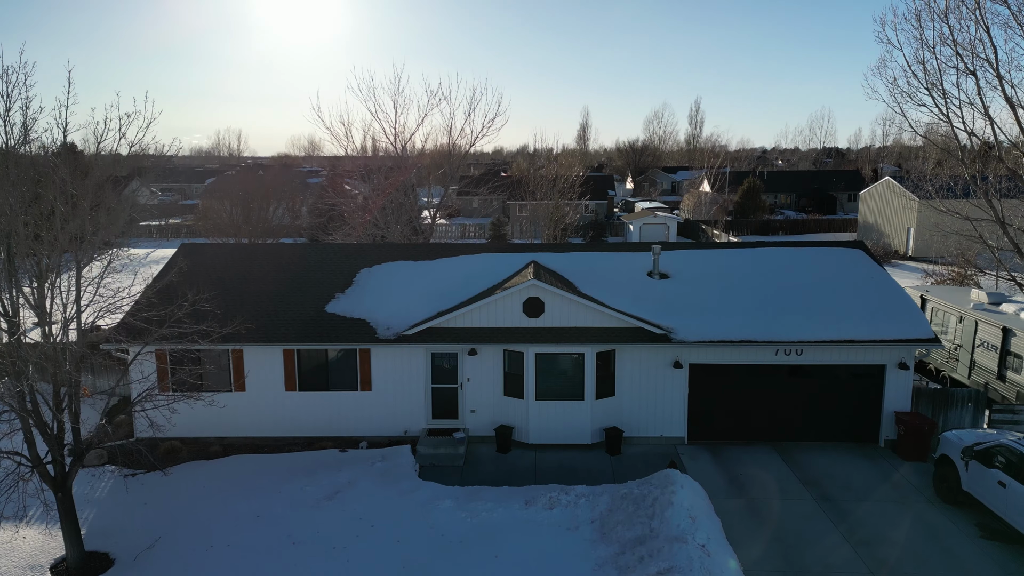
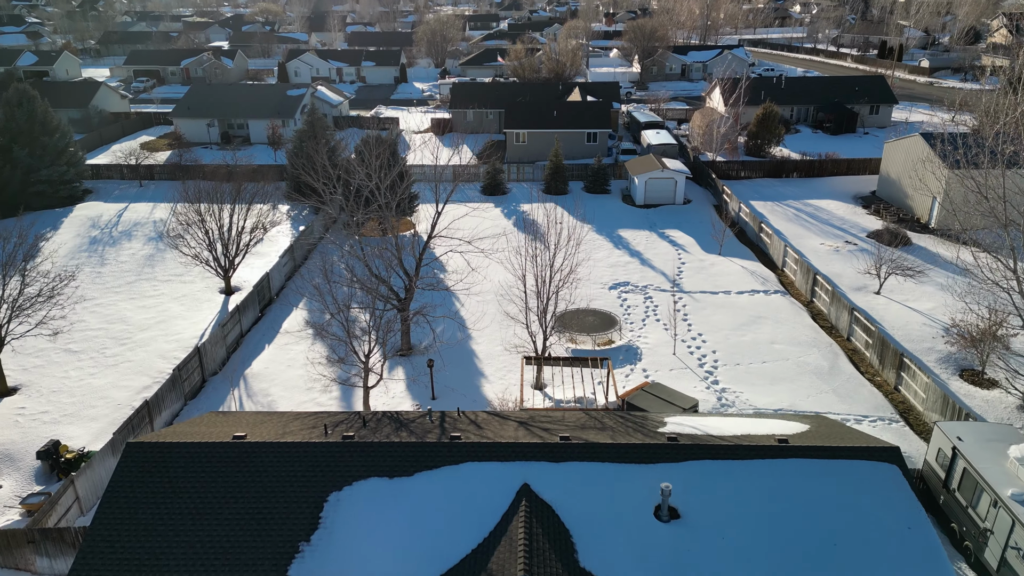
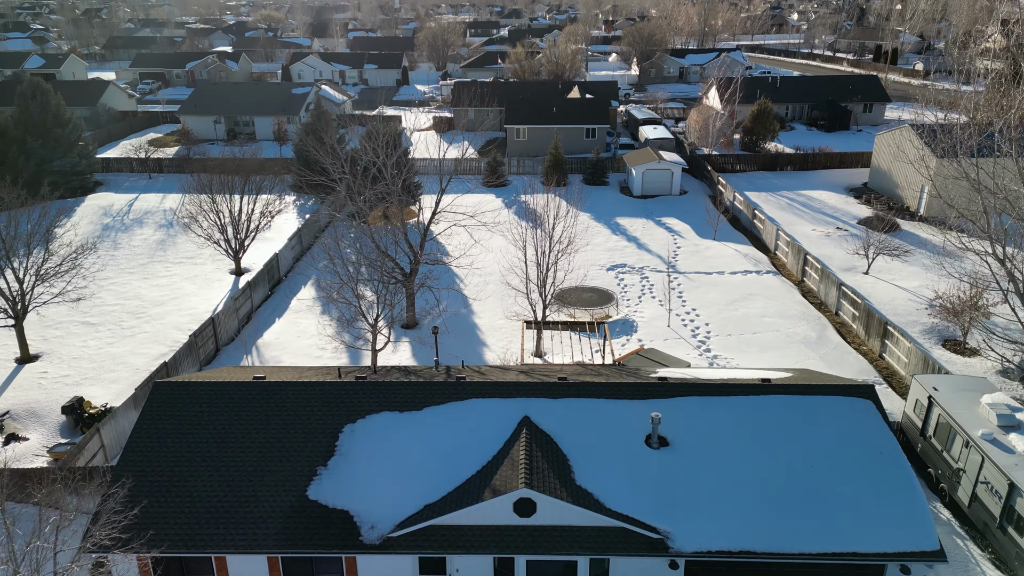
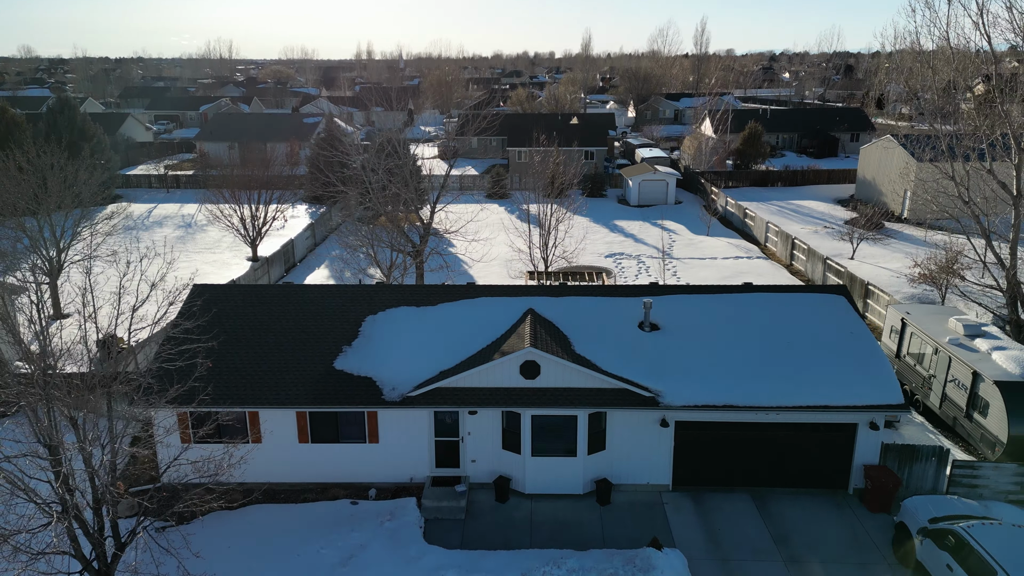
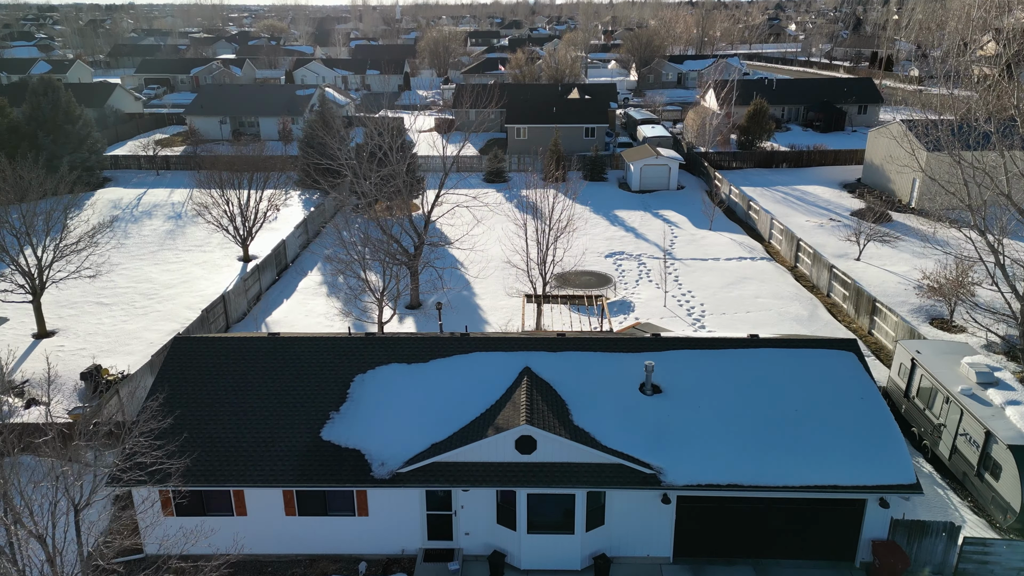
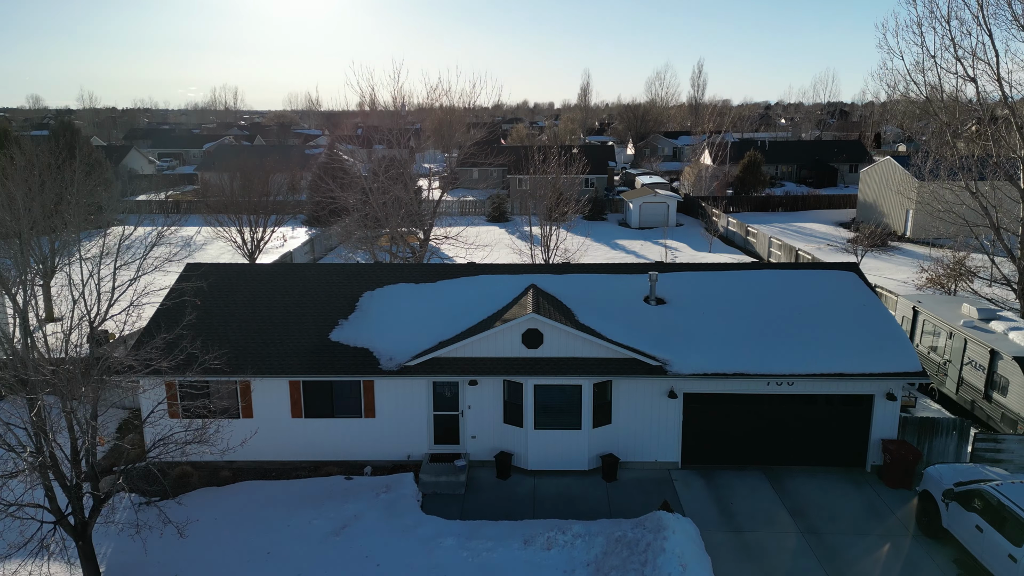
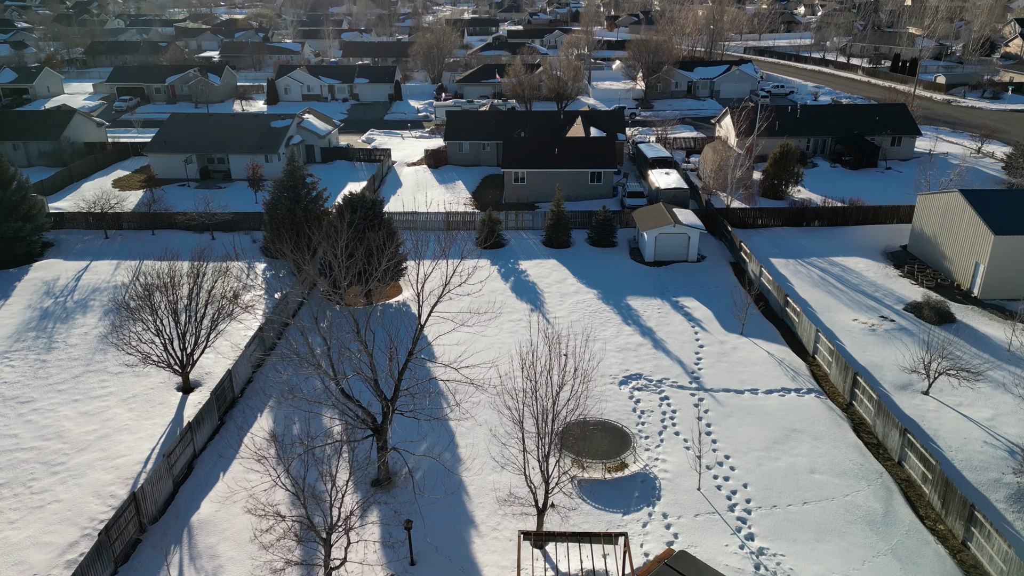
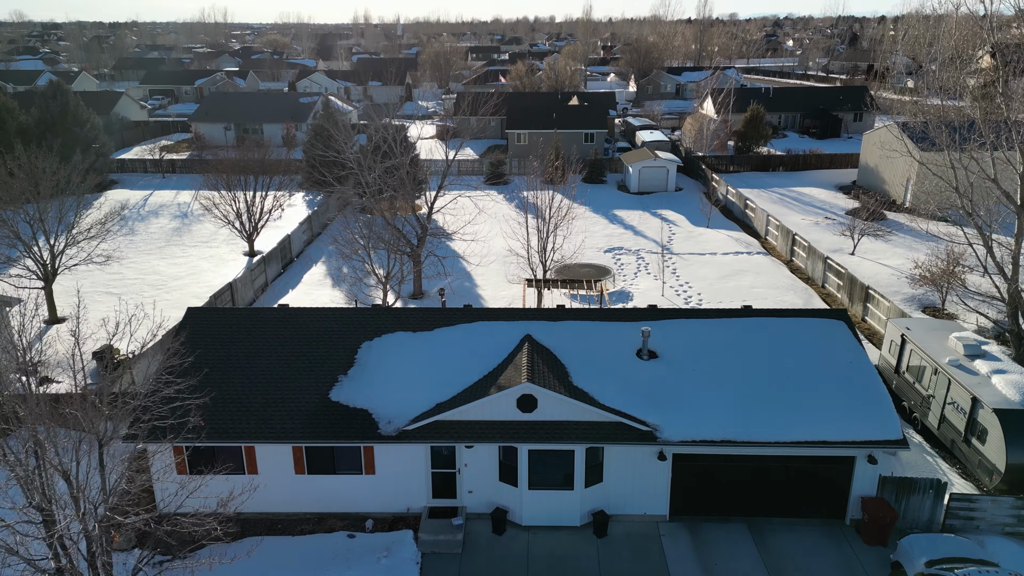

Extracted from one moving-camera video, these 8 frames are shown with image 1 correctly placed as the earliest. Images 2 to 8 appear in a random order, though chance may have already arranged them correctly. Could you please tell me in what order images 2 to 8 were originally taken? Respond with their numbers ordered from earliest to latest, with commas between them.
6, 4, 8, 5, 3, 2, 7
